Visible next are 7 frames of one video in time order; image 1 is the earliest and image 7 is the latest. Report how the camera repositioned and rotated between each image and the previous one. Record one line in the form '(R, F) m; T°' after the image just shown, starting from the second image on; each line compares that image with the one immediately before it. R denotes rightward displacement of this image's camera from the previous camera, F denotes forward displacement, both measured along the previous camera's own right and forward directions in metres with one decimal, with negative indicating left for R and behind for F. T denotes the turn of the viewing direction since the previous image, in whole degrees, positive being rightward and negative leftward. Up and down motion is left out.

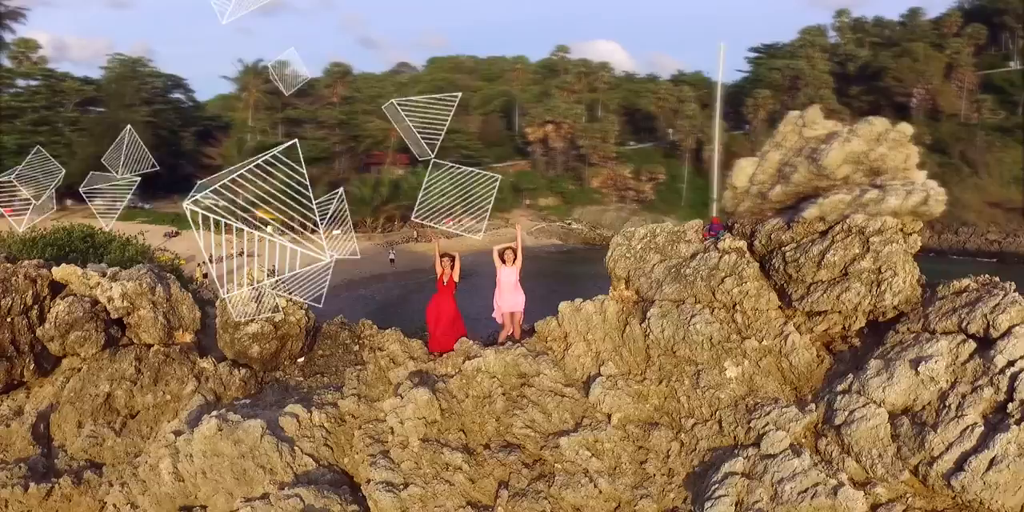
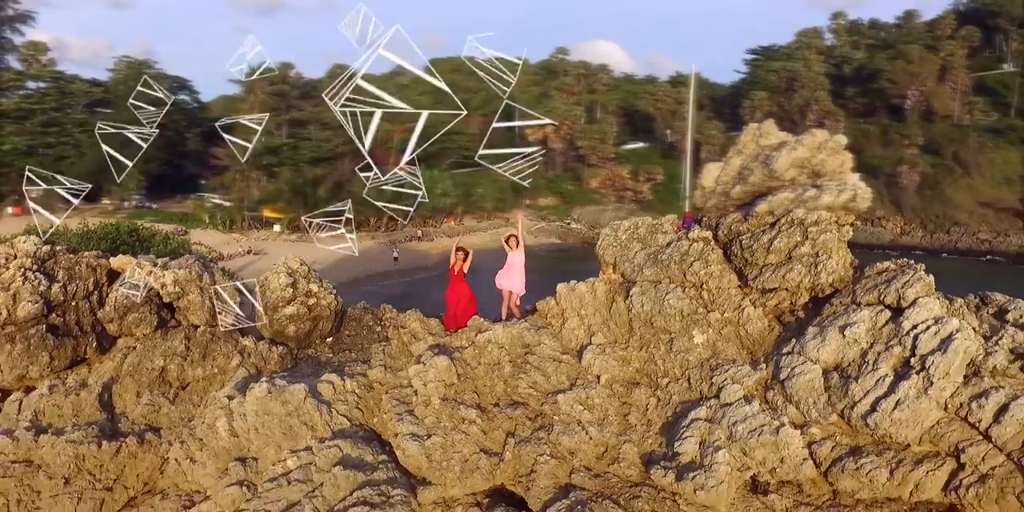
(0.0, -0.7) m; 0°
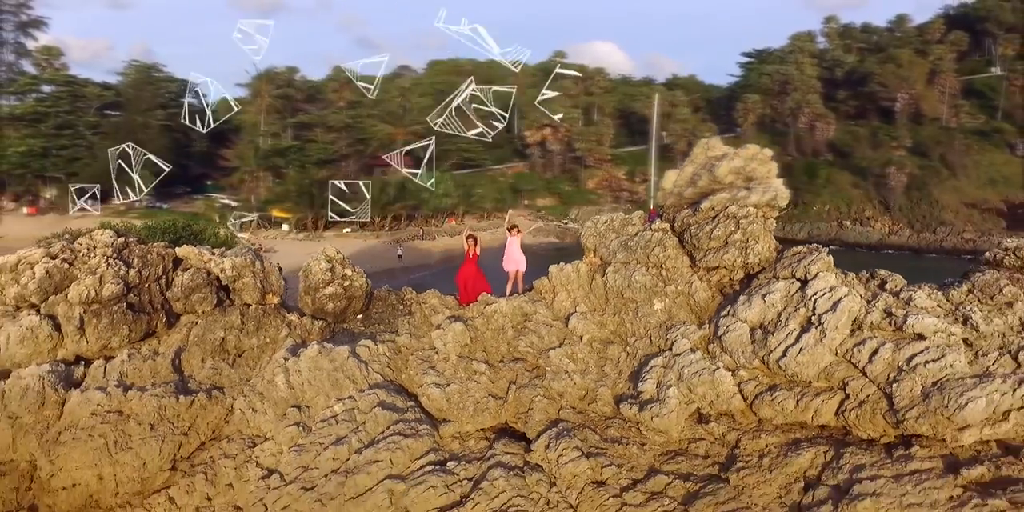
(0.0, -1.2) m; 0°
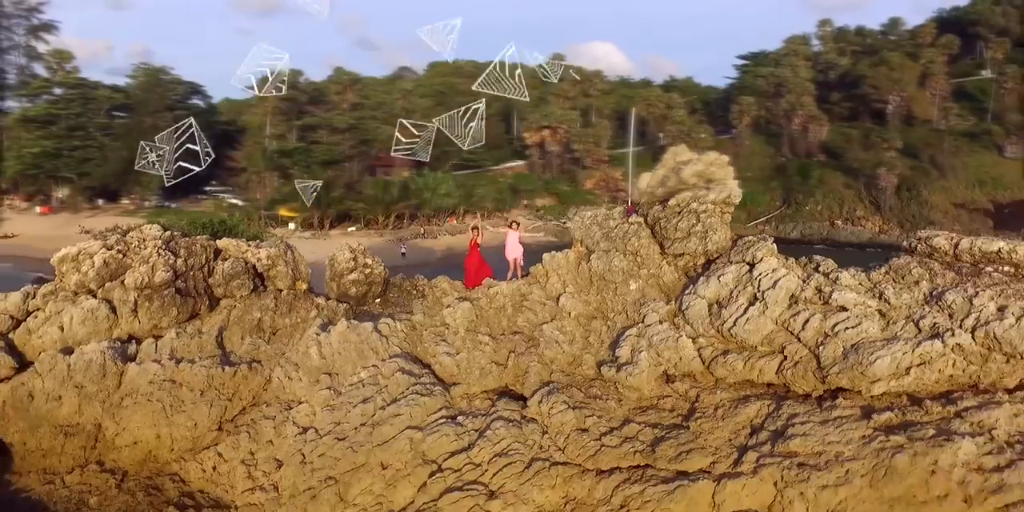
(0.0, -1.0) m; 0°
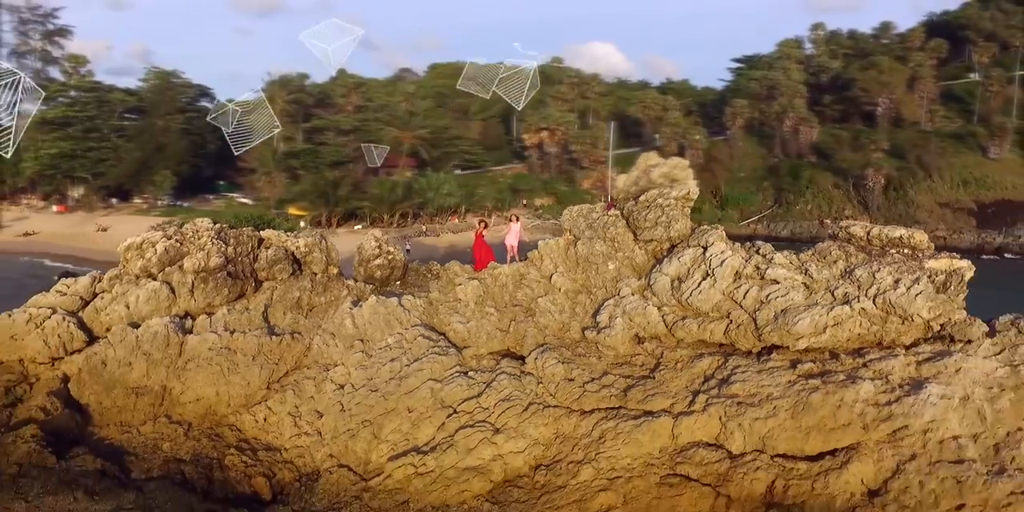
(0.0, -1.5) m; 0°
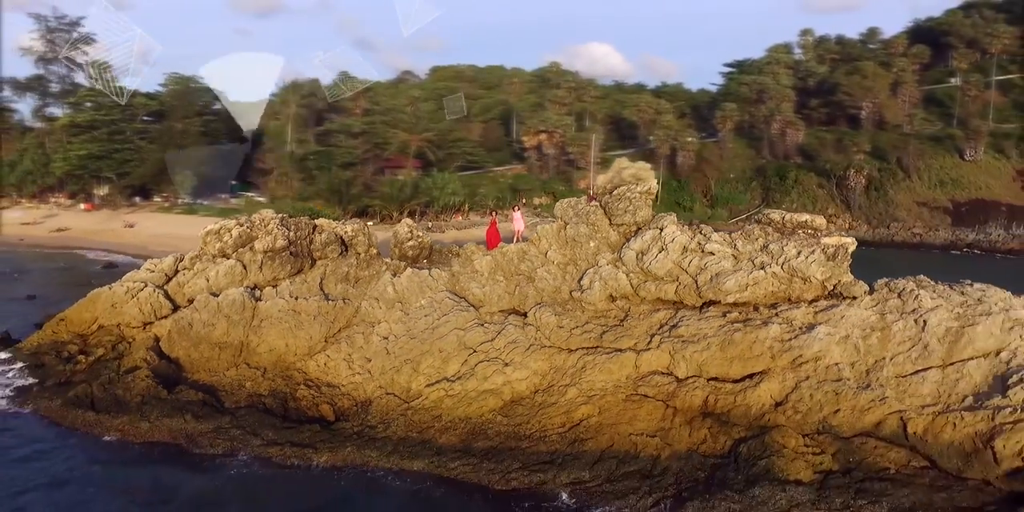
(0.0, -2.5) m; 0°
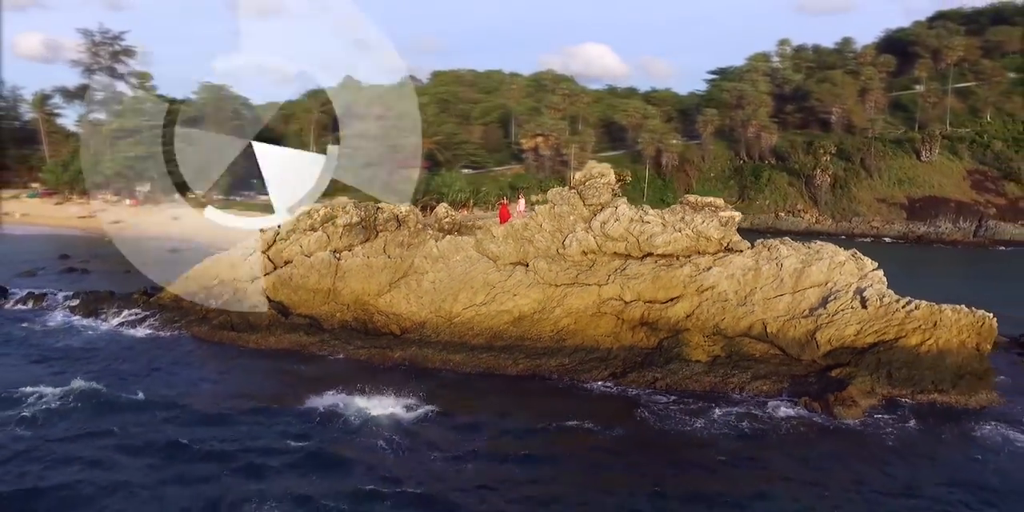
(-0.1, -5.2) m; 0°
